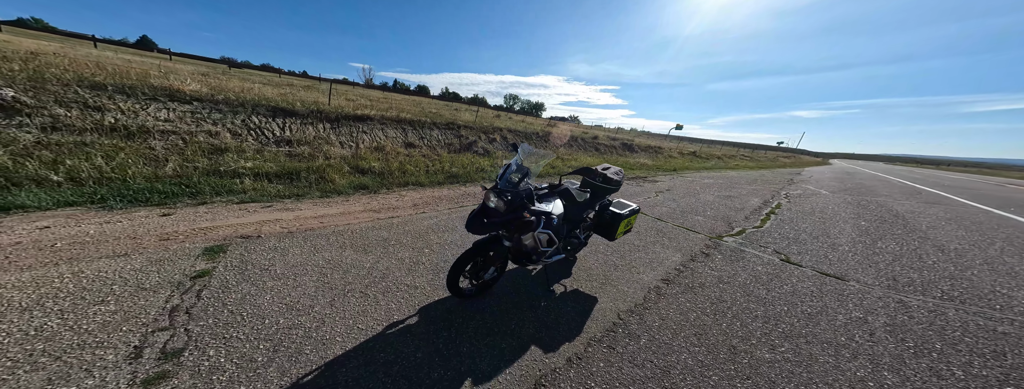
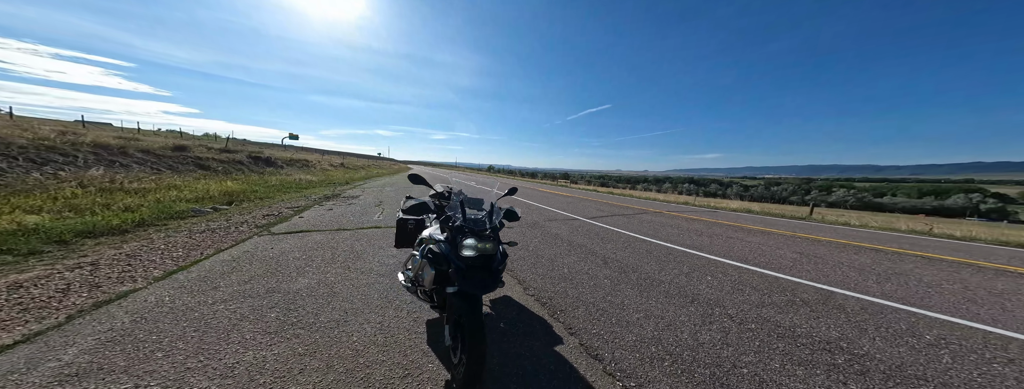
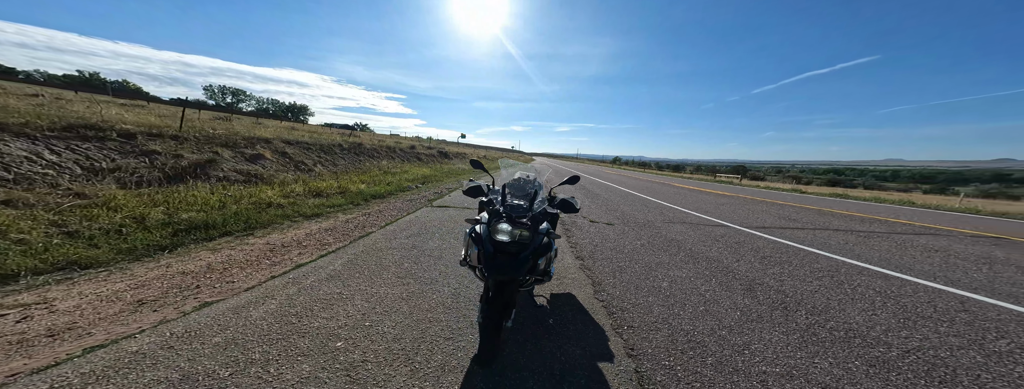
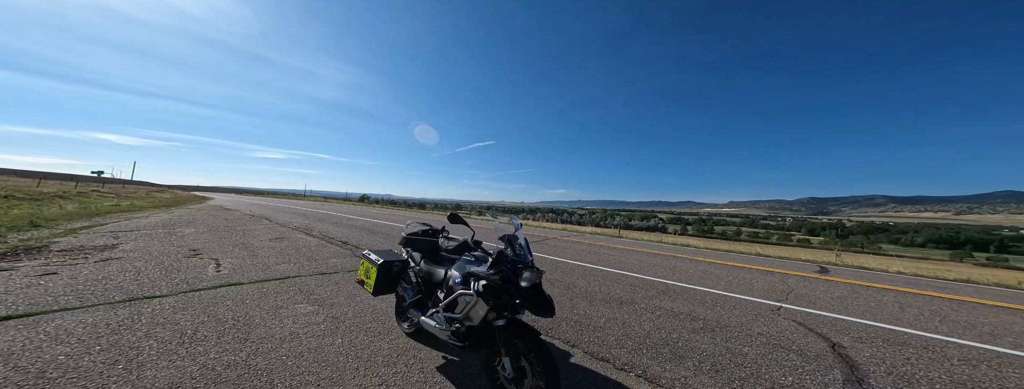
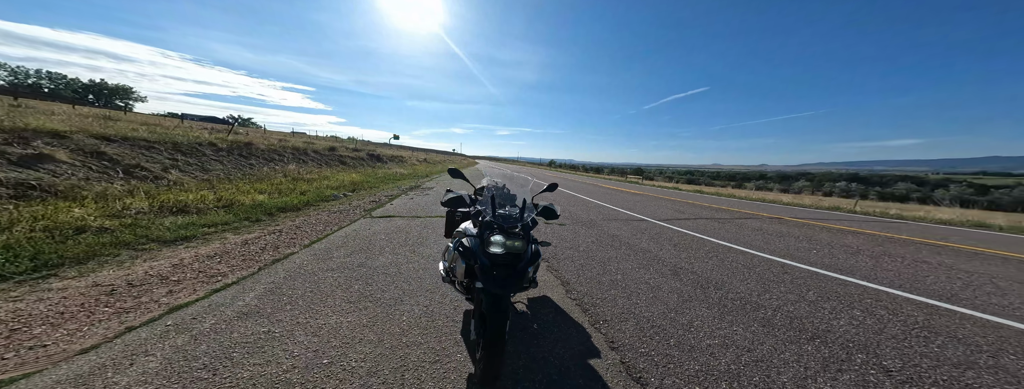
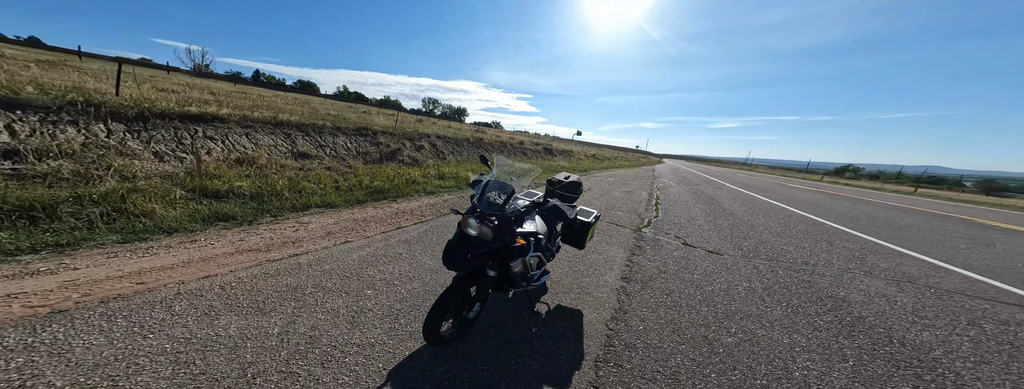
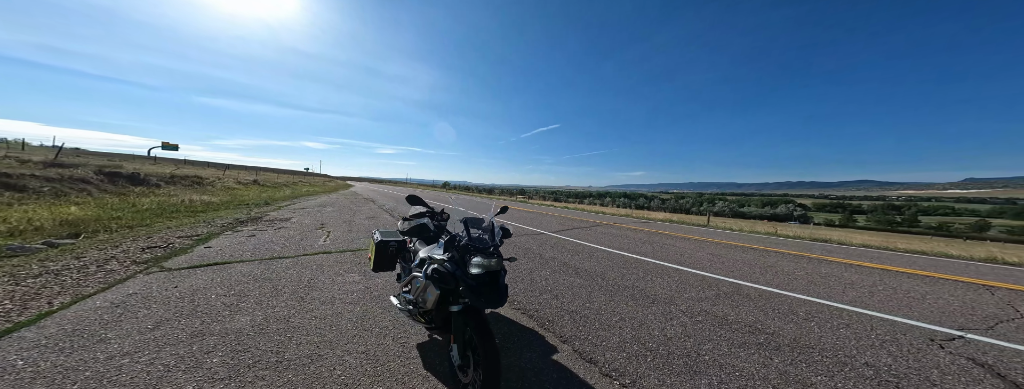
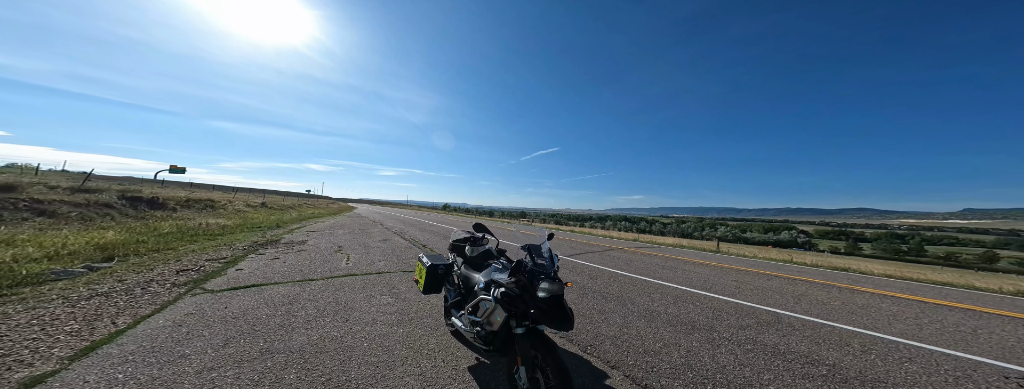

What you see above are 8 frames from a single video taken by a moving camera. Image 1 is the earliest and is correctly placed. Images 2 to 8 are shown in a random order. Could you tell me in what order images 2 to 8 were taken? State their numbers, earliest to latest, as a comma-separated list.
6, 3, 5, 2, 7, 8, 4
